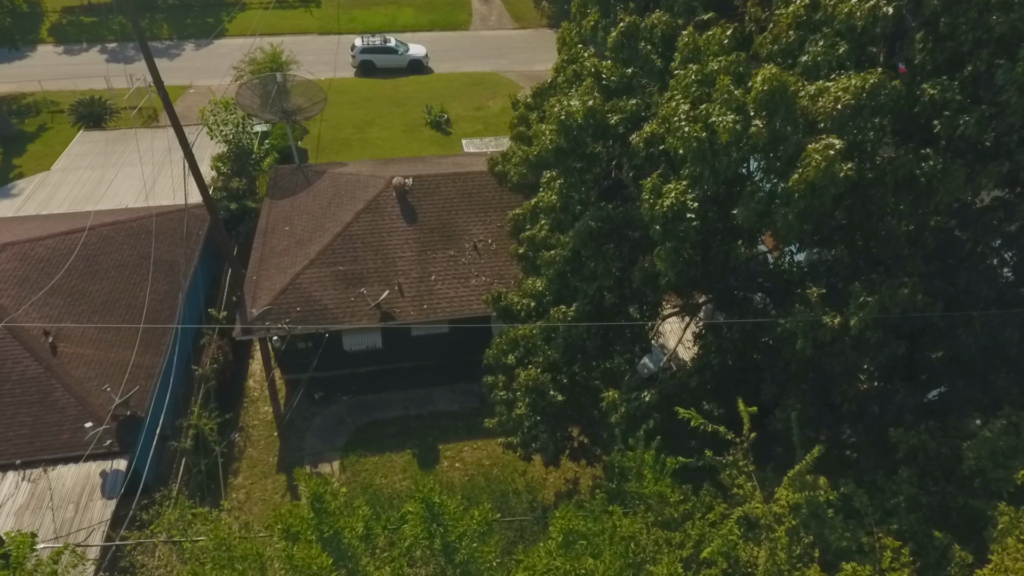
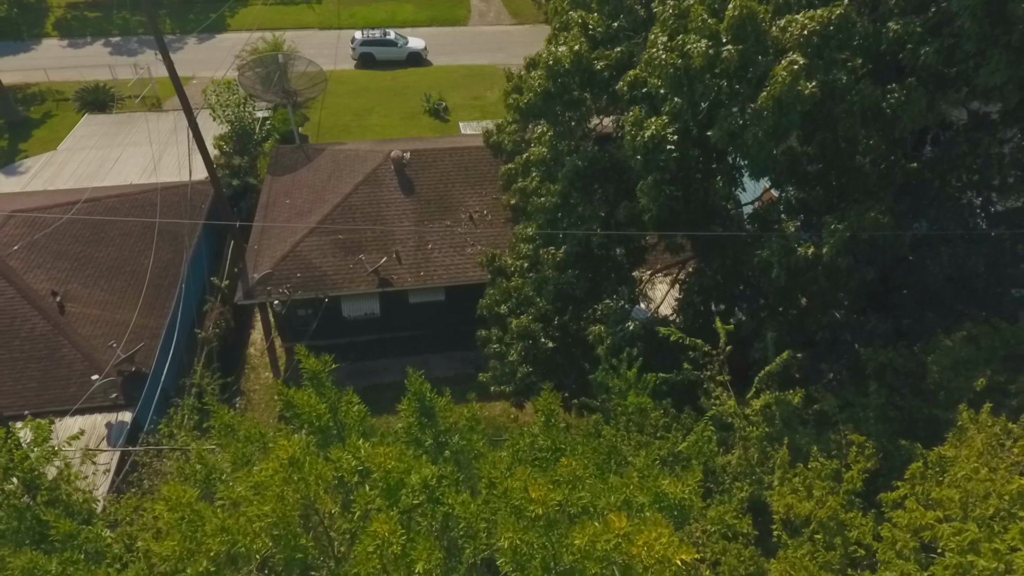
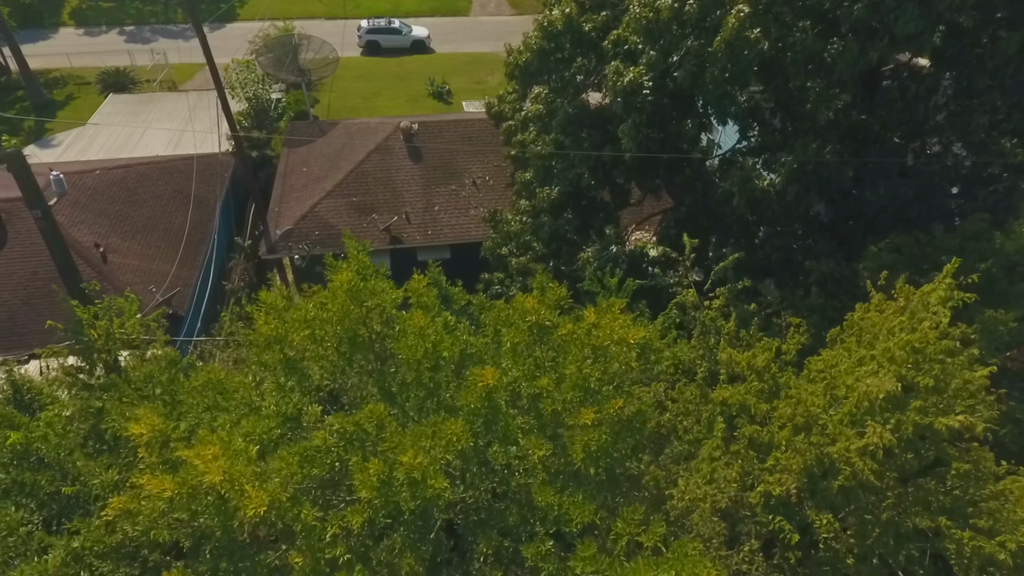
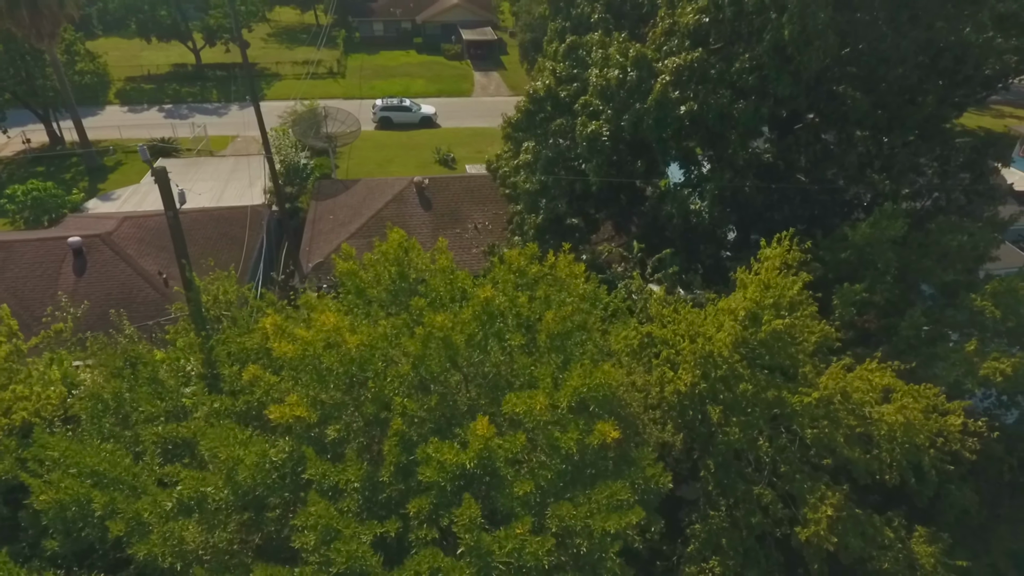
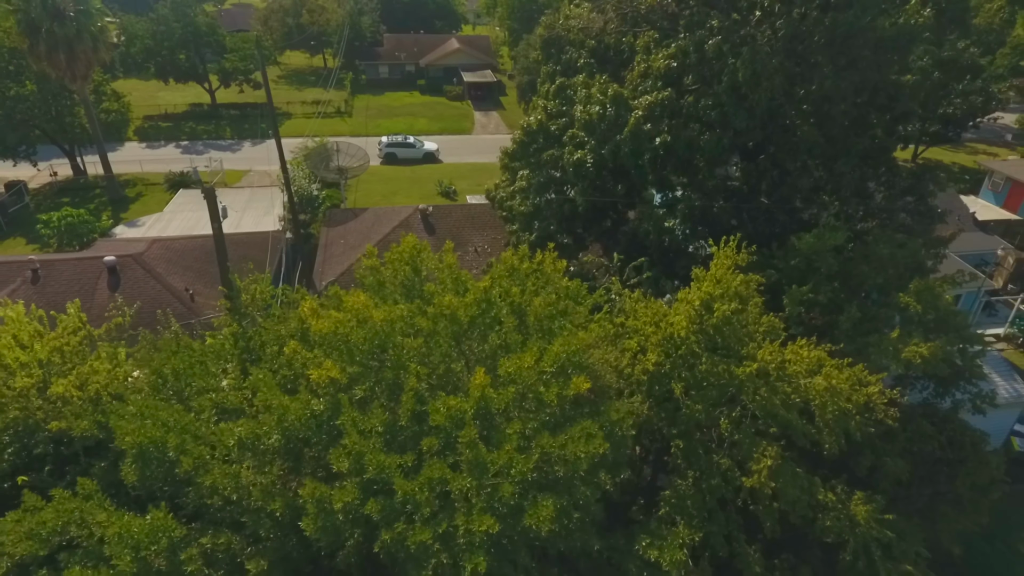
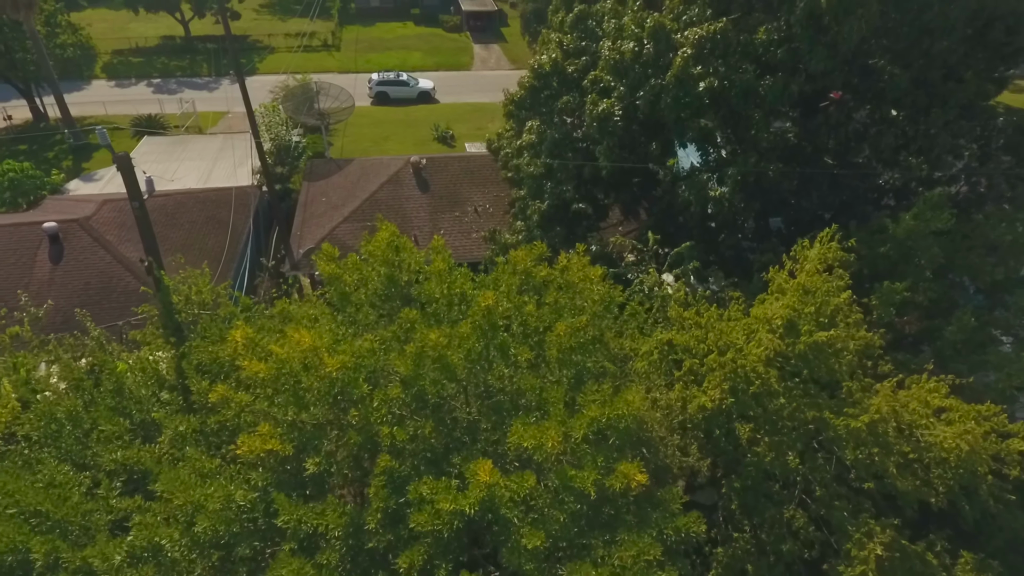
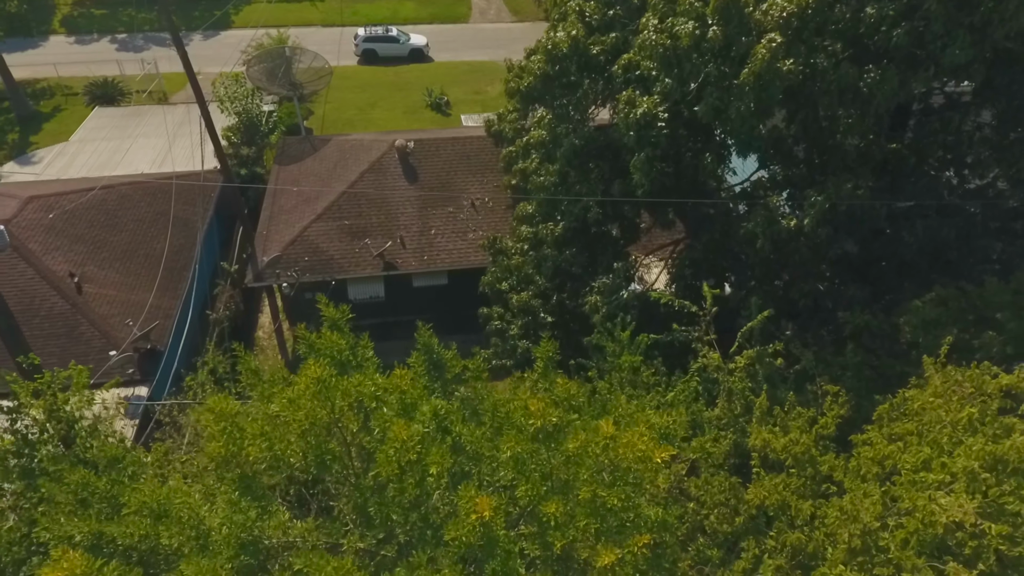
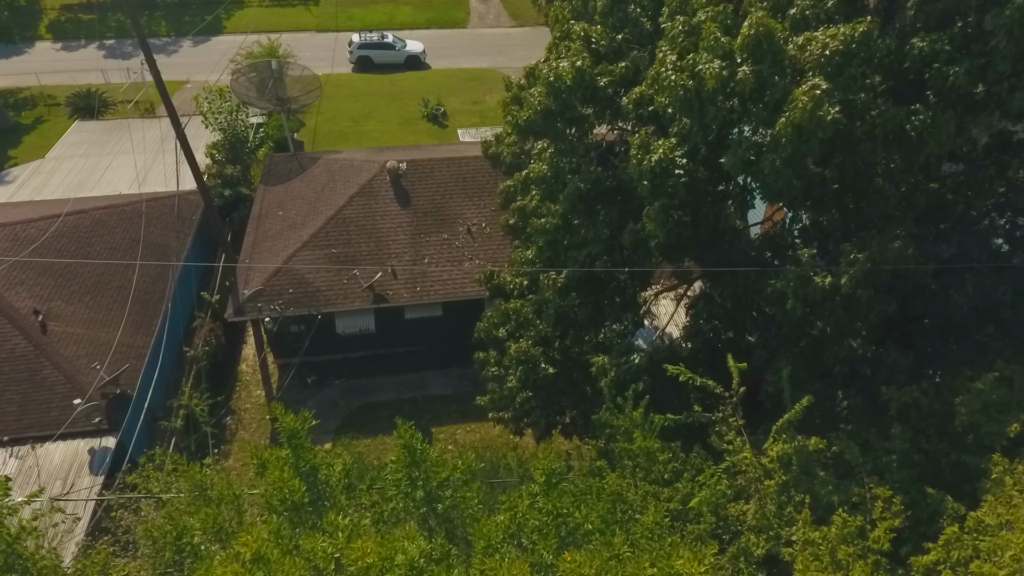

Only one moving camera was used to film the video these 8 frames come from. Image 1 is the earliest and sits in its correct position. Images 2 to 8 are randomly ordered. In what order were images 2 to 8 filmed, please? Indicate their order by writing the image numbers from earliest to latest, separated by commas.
8, 2, 7, 3, 6, 4, 5
